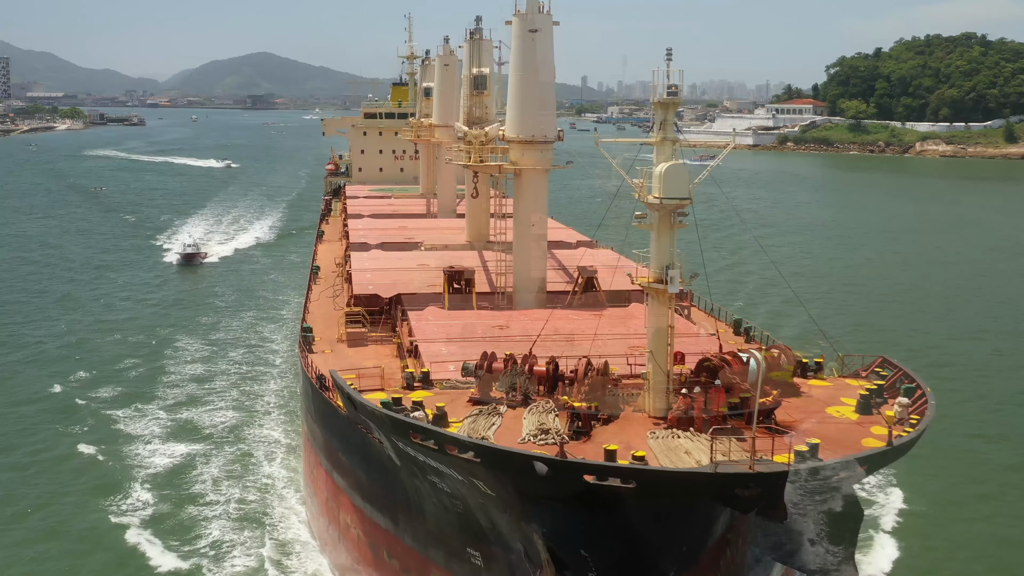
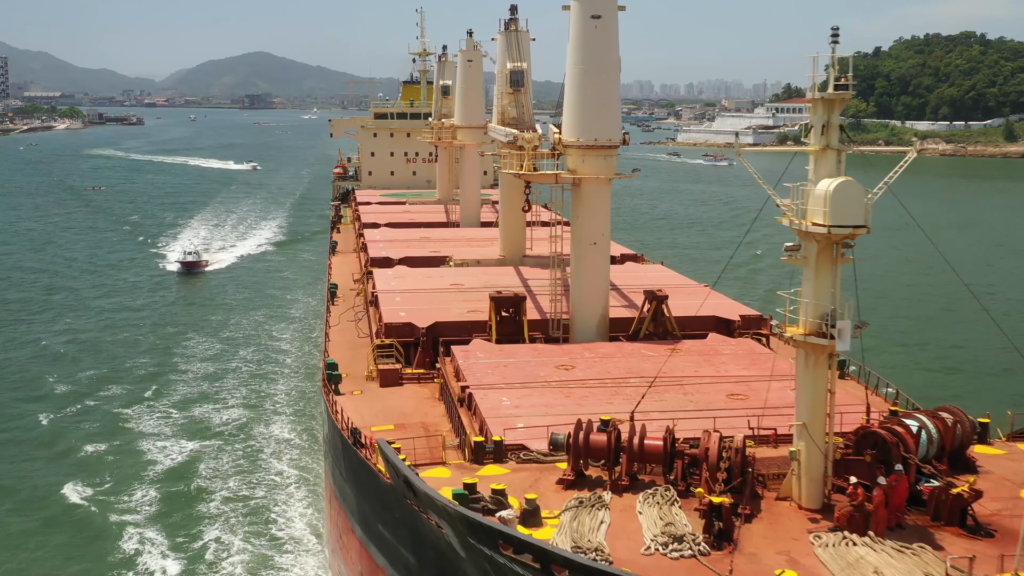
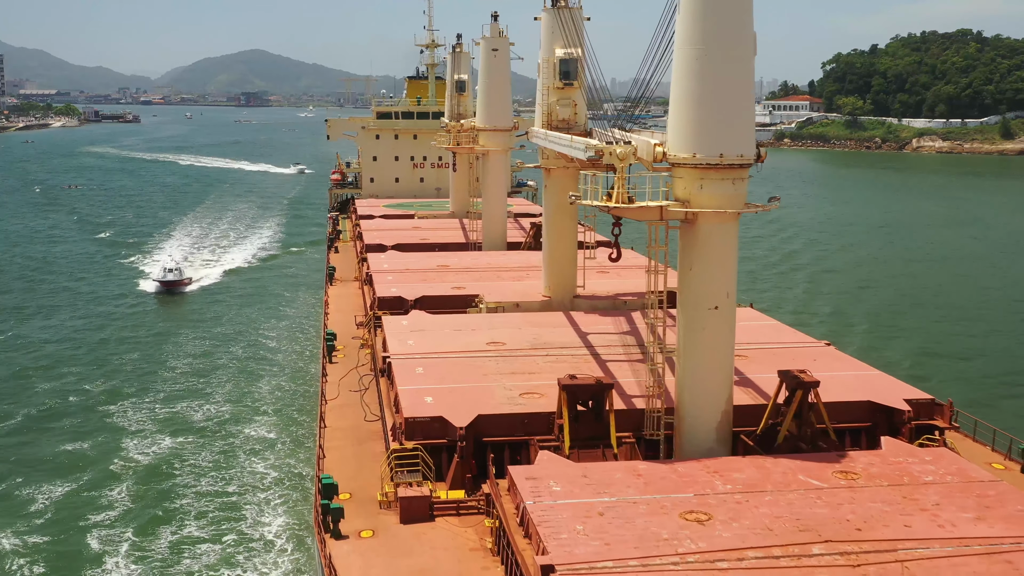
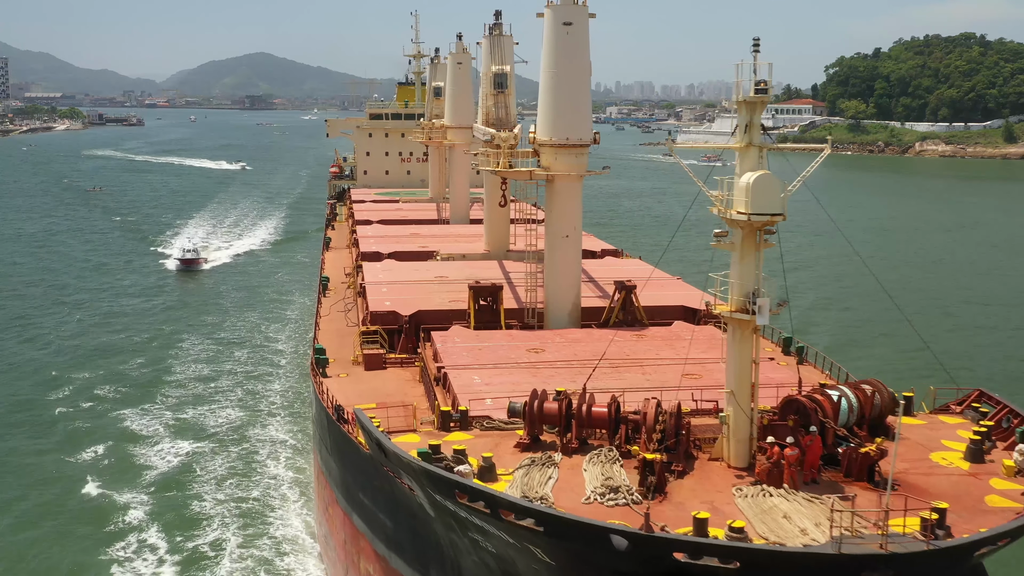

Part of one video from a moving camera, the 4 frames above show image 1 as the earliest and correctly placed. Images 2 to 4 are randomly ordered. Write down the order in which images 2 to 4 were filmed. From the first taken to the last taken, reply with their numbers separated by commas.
4, 2, 3
